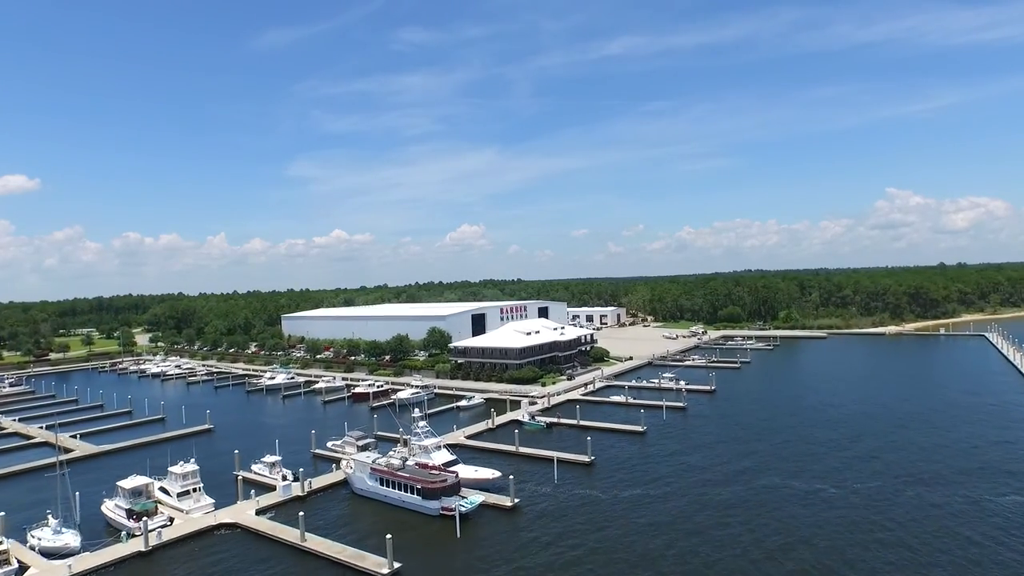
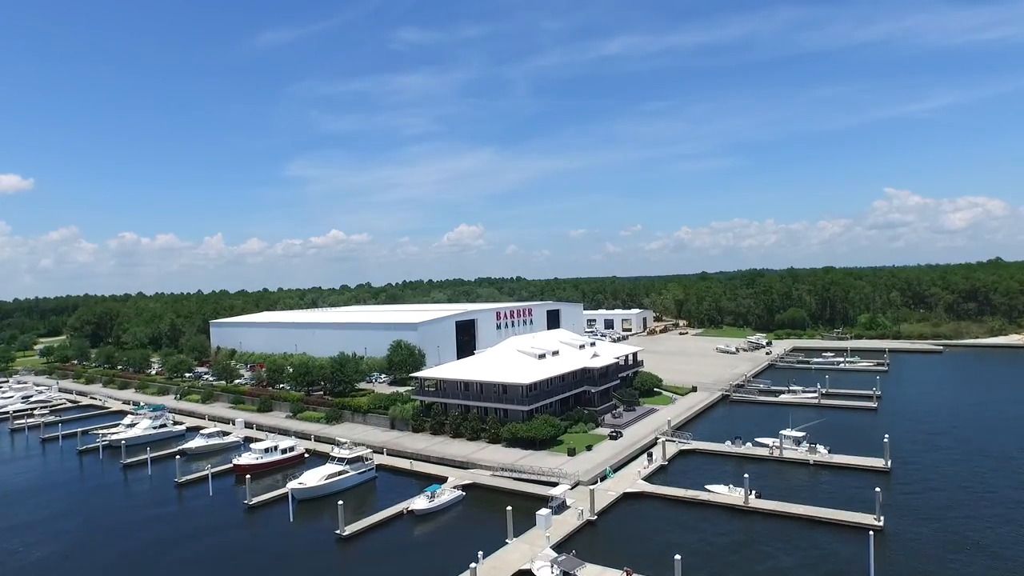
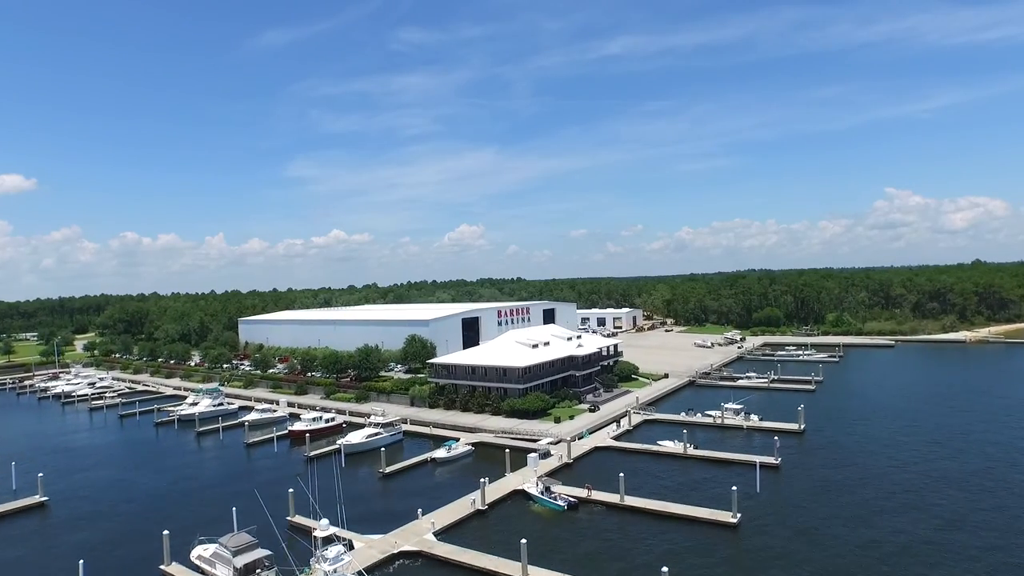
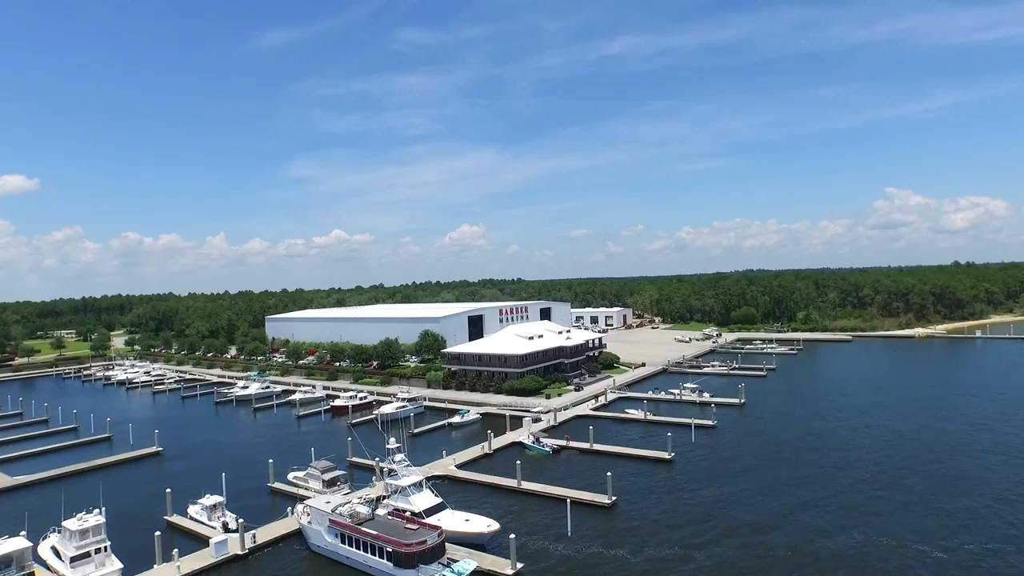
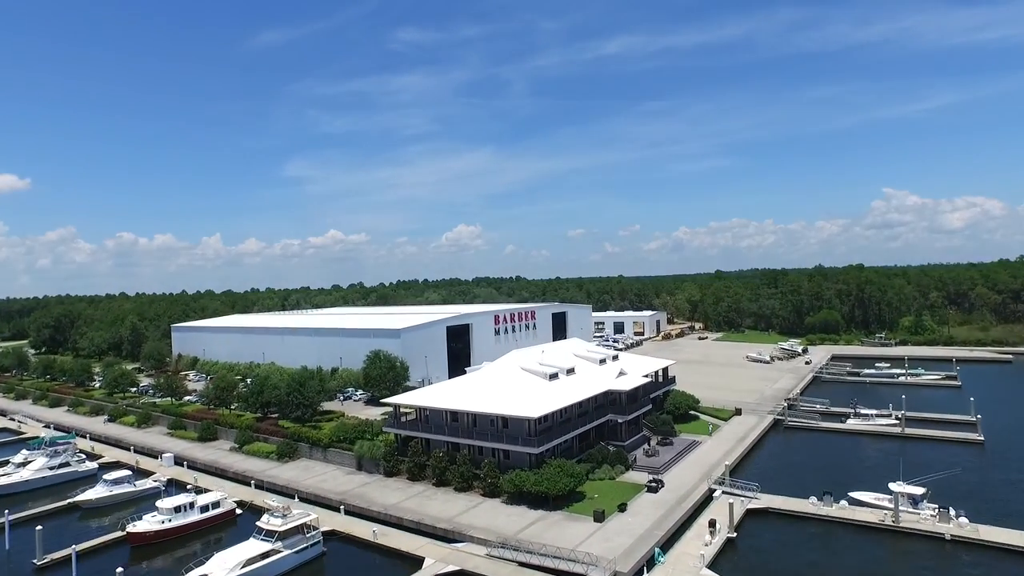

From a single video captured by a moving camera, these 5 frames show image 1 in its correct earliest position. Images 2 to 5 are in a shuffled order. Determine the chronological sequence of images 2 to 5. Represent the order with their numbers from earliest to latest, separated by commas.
4, 3, 2, 5
